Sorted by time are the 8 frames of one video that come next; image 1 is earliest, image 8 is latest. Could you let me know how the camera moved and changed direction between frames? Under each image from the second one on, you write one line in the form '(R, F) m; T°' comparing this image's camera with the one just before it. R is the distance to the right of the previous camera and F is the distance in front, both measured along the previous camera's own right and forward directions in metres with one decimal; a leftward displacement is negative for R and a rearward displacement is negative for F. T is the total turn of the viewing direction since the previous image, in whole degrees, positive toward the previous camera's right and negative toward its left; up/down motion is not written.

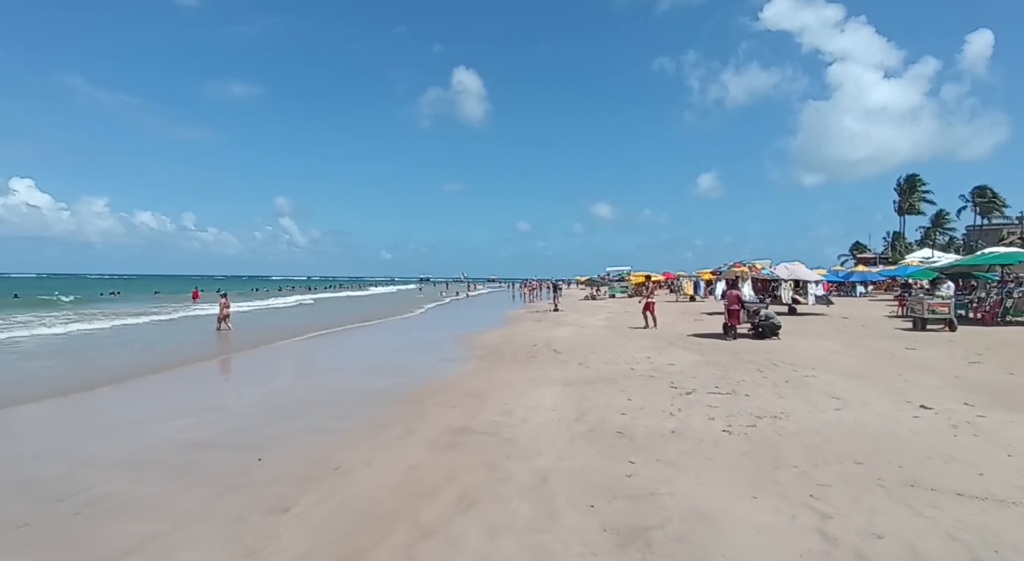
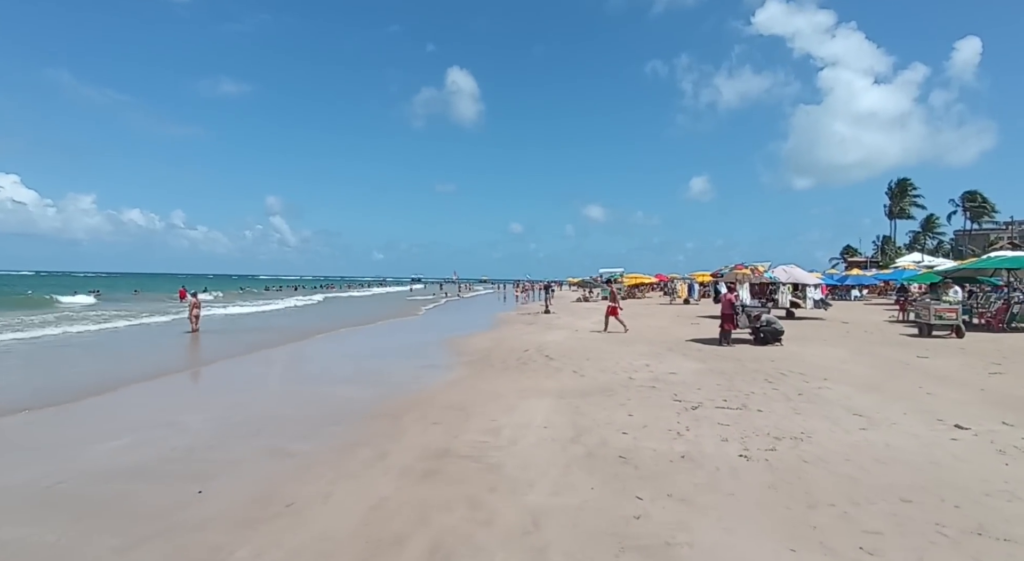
(0.0, +0.8) m; +1°
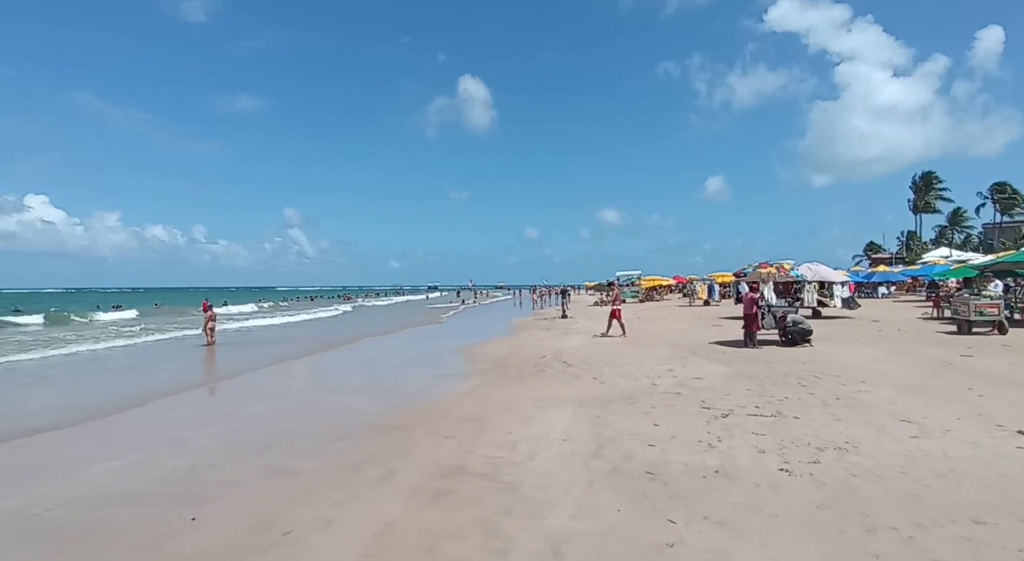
(0.0, +0.4) m; -2°
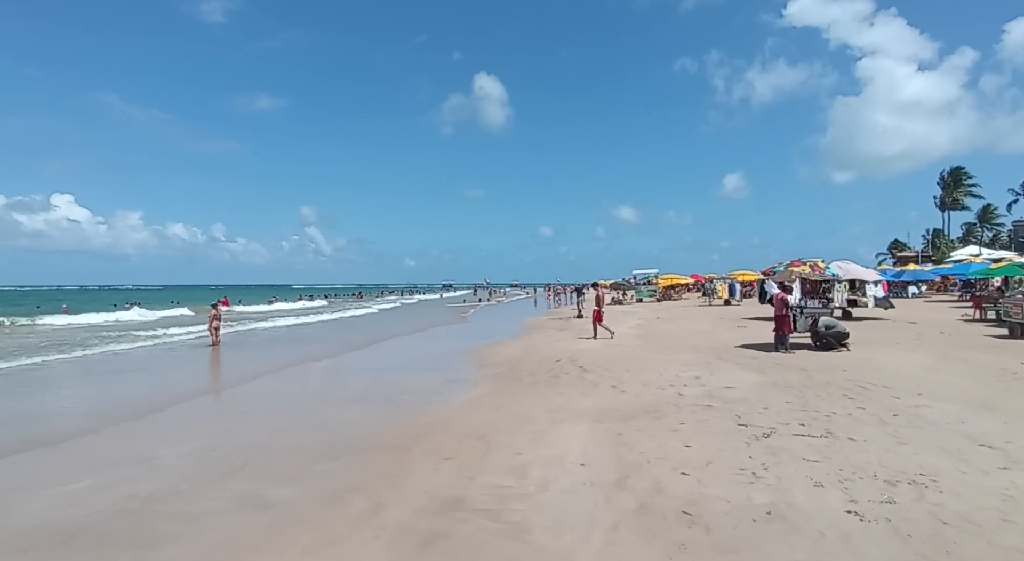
(+0.1, +0.8) m; -2°
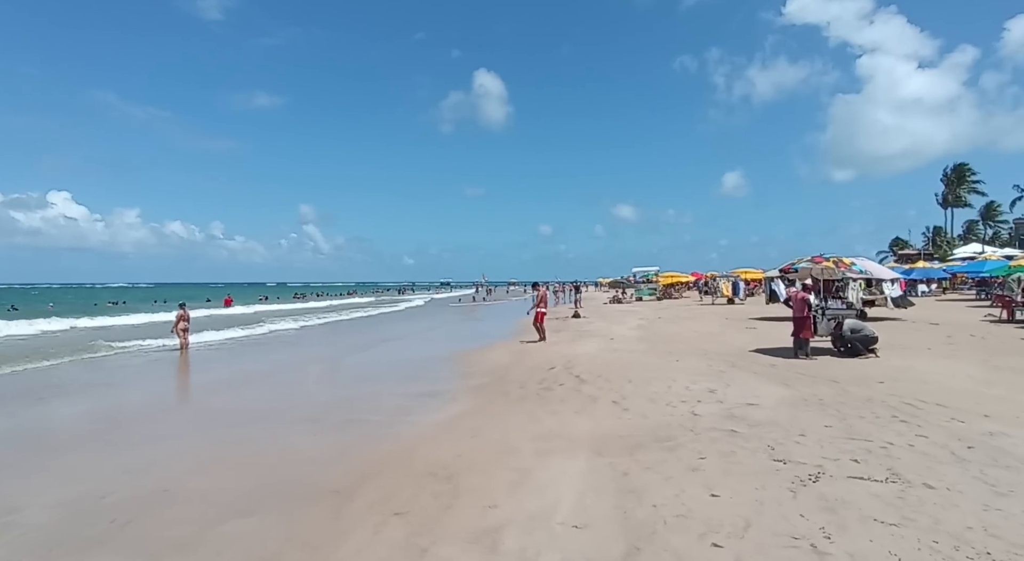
(+0.2, +1.4) m; 0°
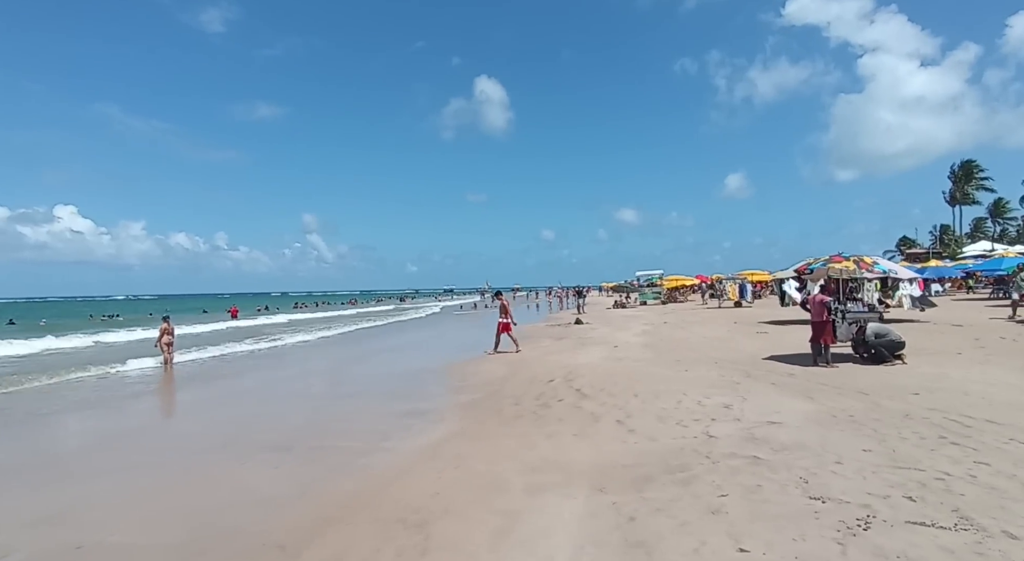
(+0.2, +0.8) m; 0°
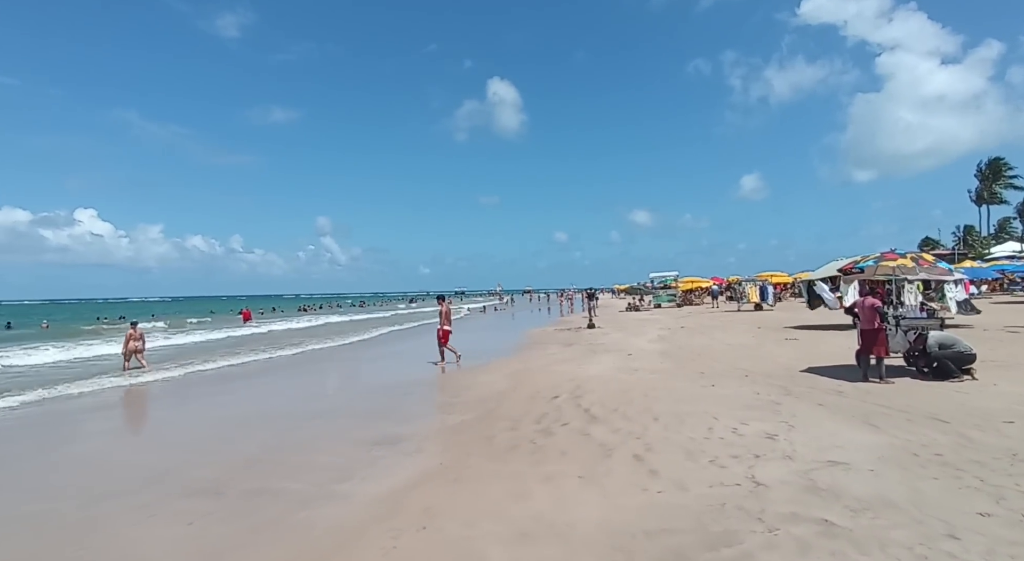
(+0.2, +1.4) m; -1°
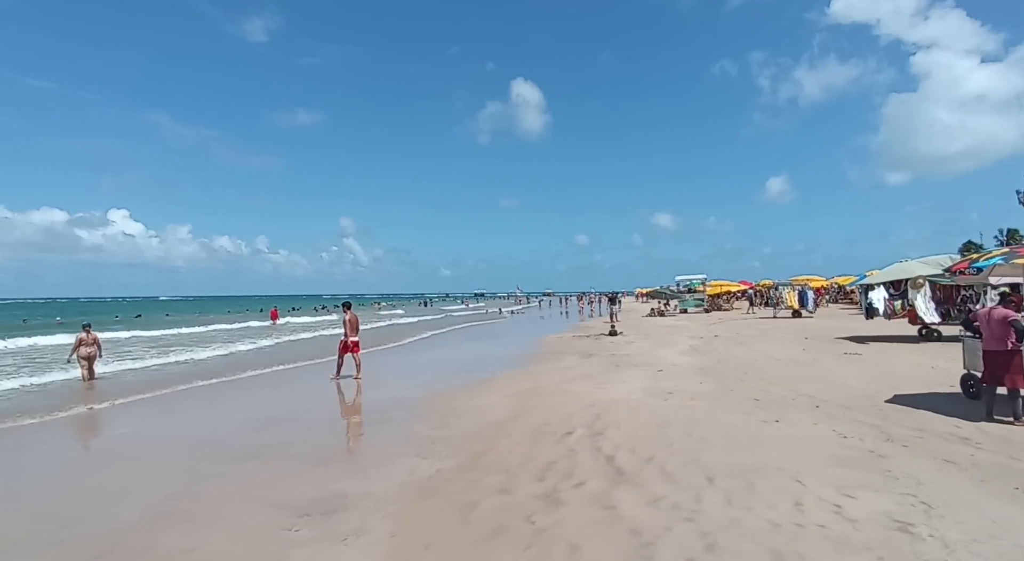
(+0.3, +2.2) m; -2°
